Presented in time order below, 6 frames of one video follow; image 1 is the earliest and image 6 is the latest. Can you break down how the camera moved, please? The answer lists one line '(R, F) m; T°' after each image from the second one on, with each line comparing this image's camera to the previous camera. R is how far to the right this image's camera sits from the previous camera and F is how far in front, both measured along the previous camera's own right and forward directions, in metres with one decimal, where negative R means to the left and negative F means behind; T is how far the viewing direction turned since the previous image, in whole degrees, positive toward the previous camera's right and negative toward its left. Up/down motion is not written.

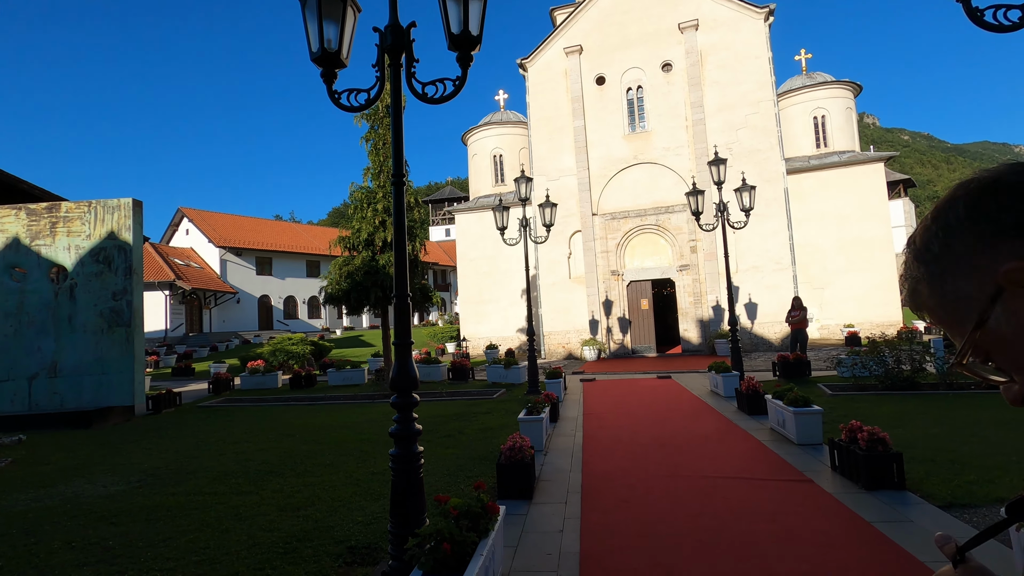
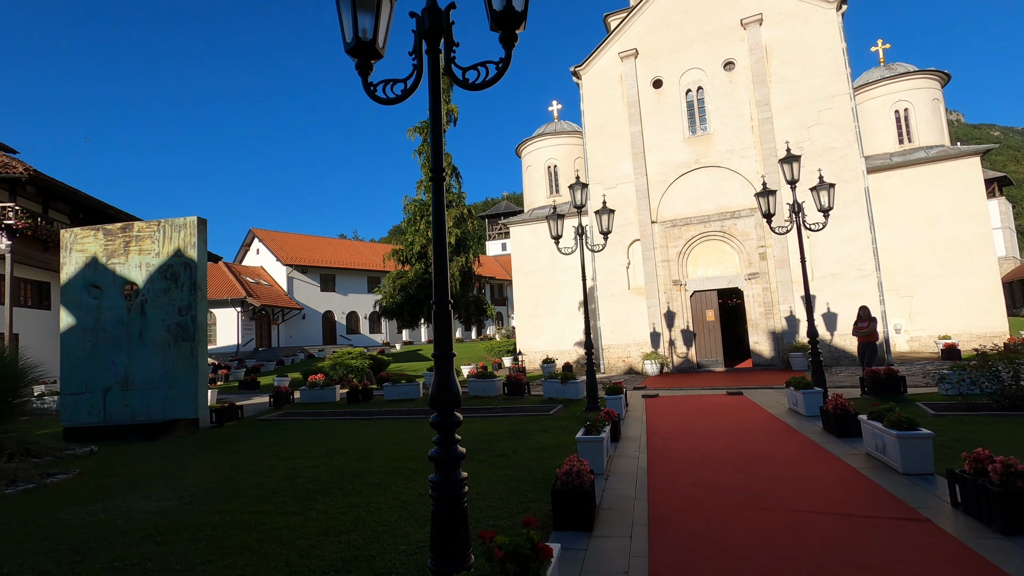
(0.0, +0.4) m; -6°
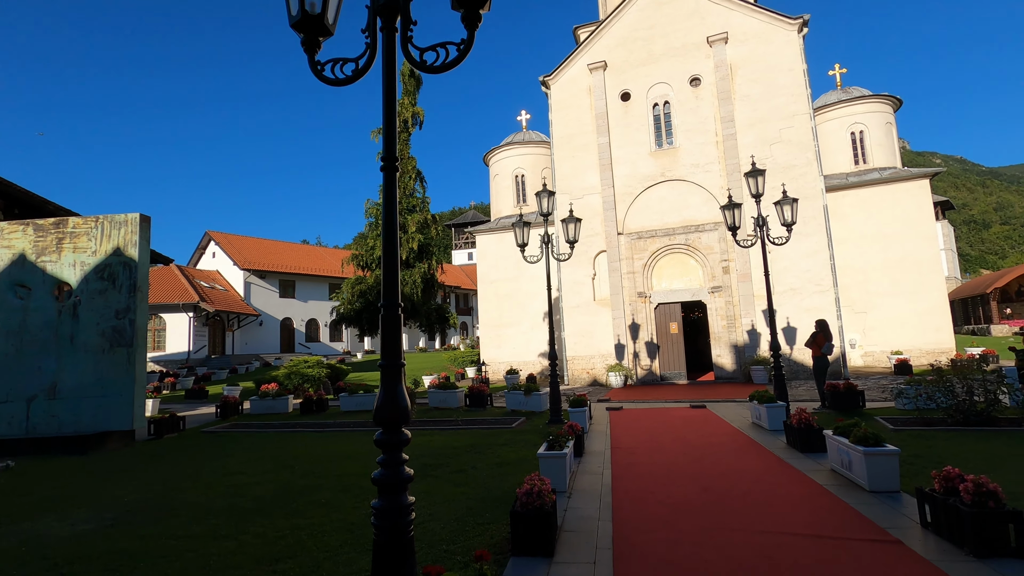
(0.0, +0.3) m; +4°
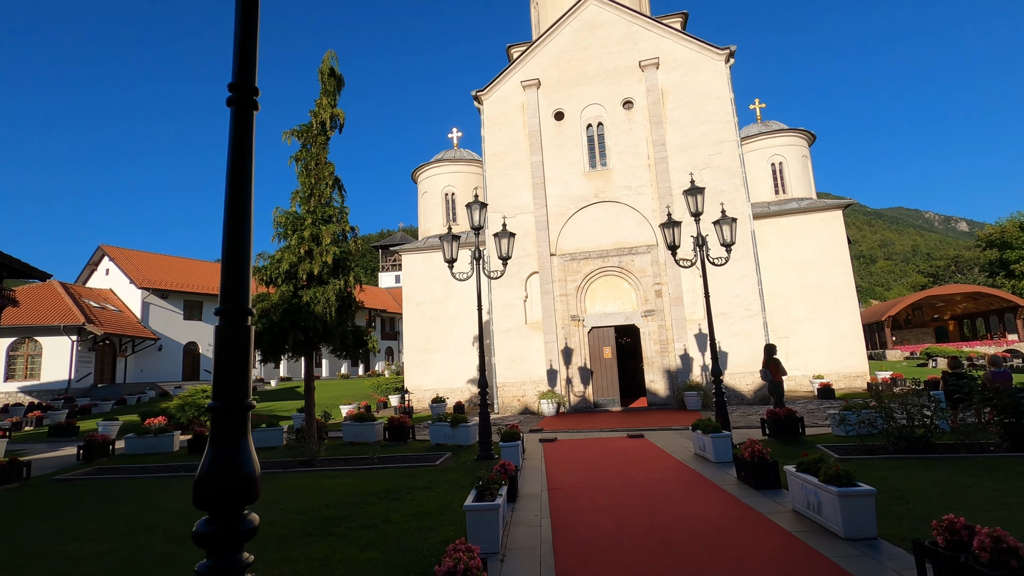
(0.0, +1.0) m; +8°
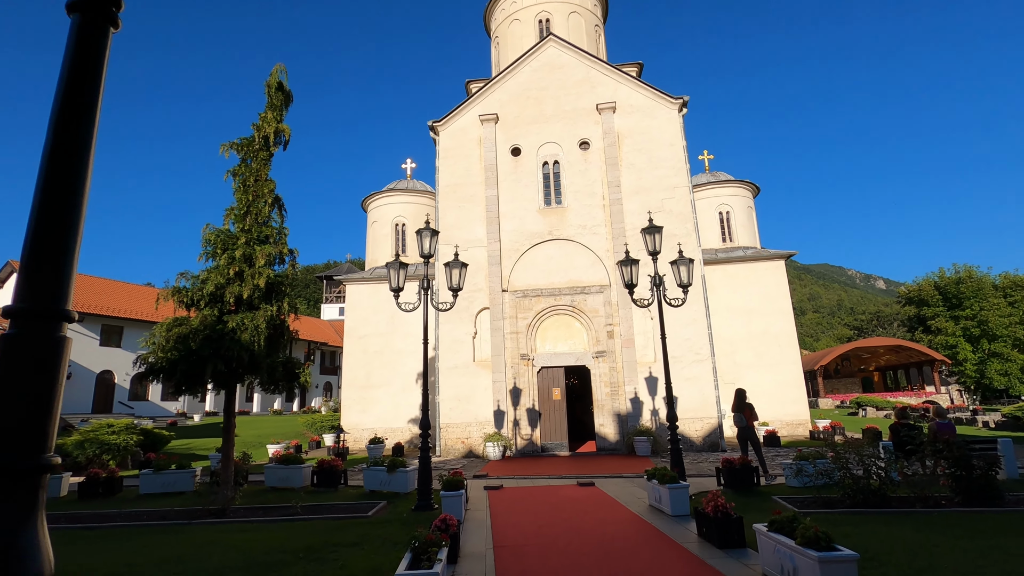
(0.0, +0.6) m; +5°
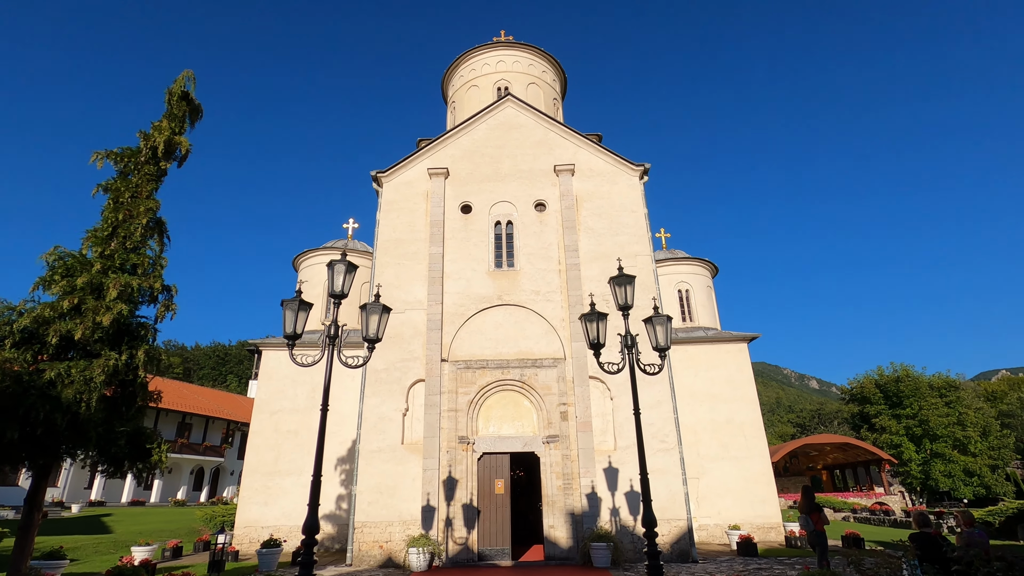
(+0.2, +2.0) m; +5°
